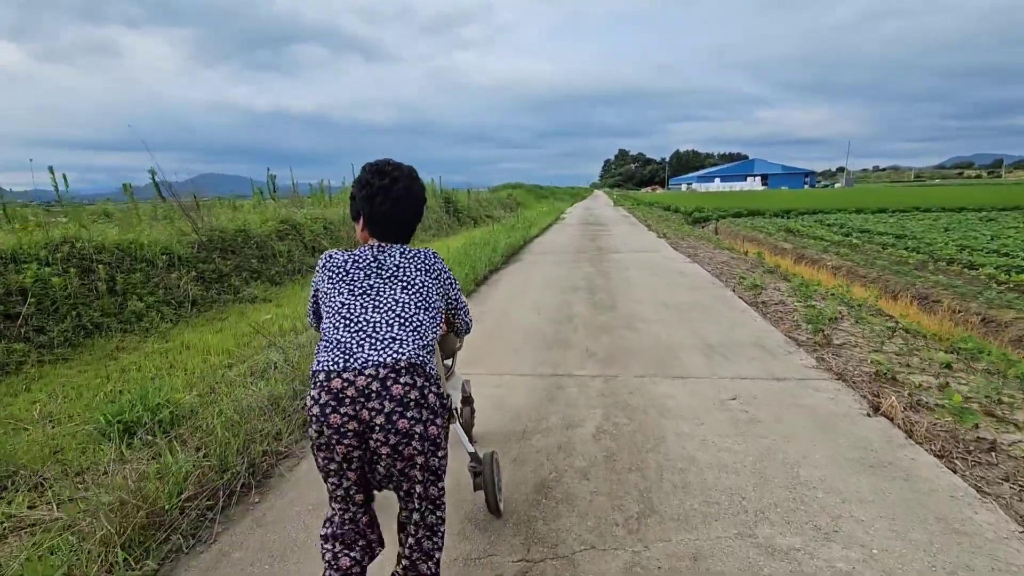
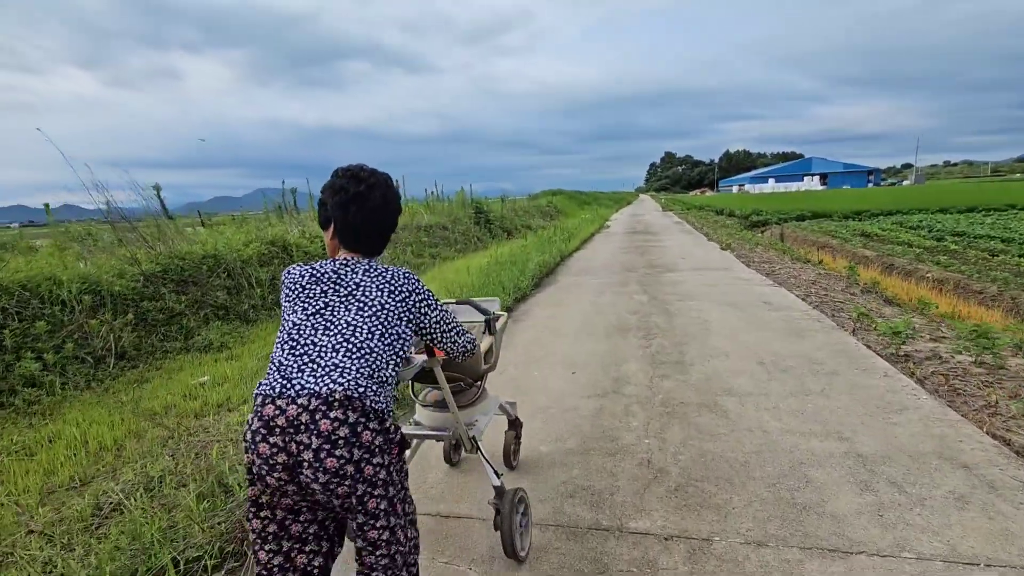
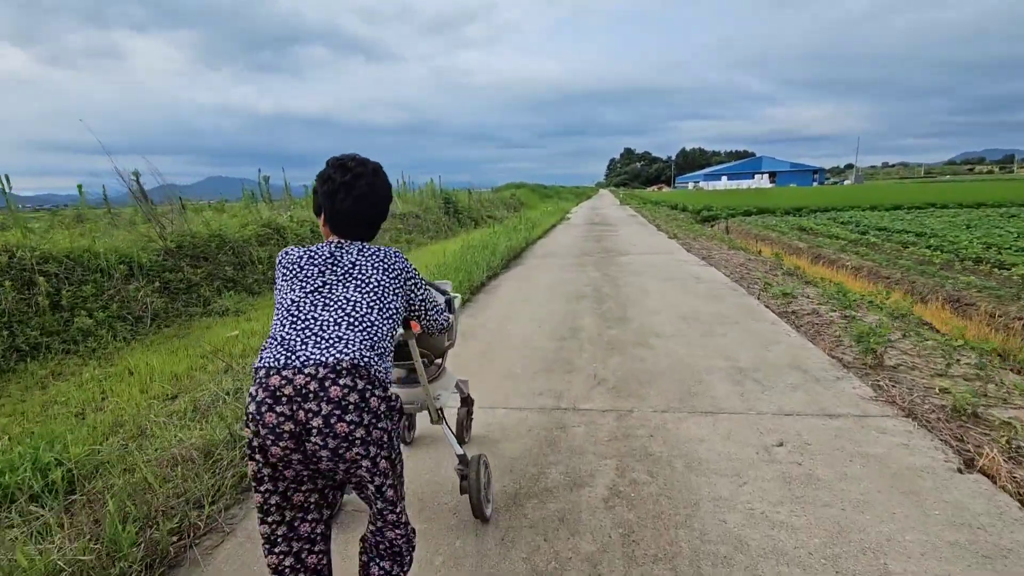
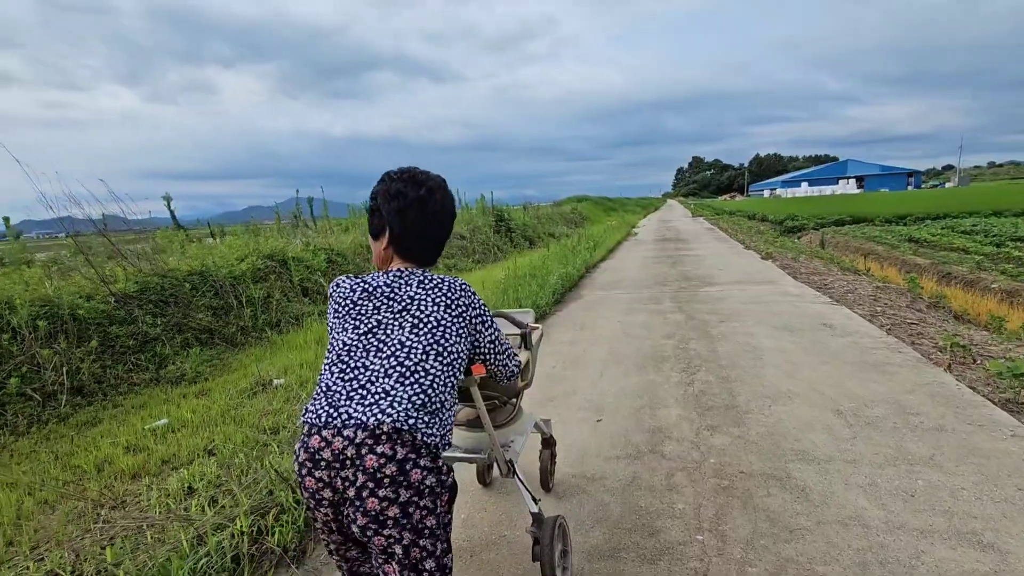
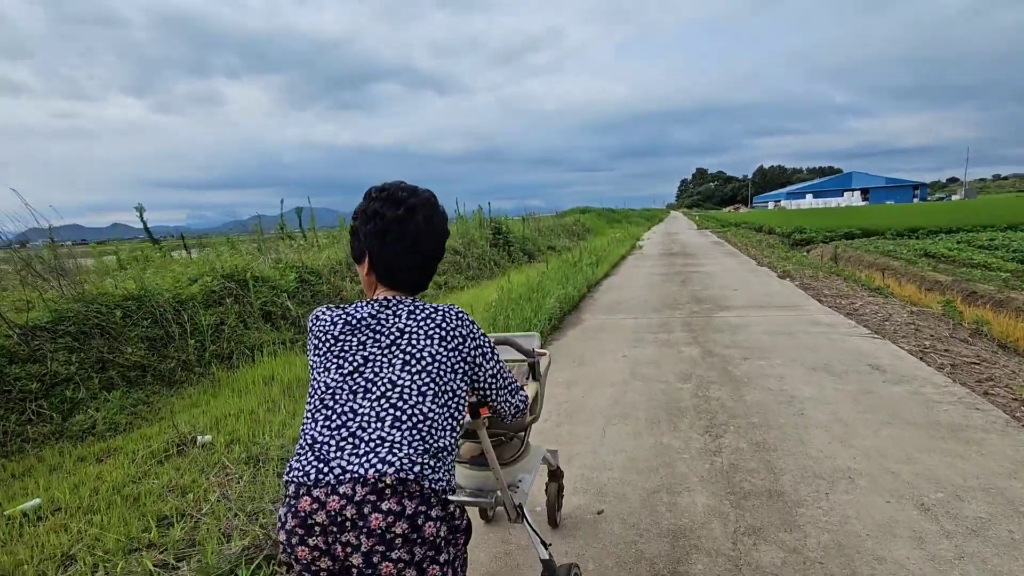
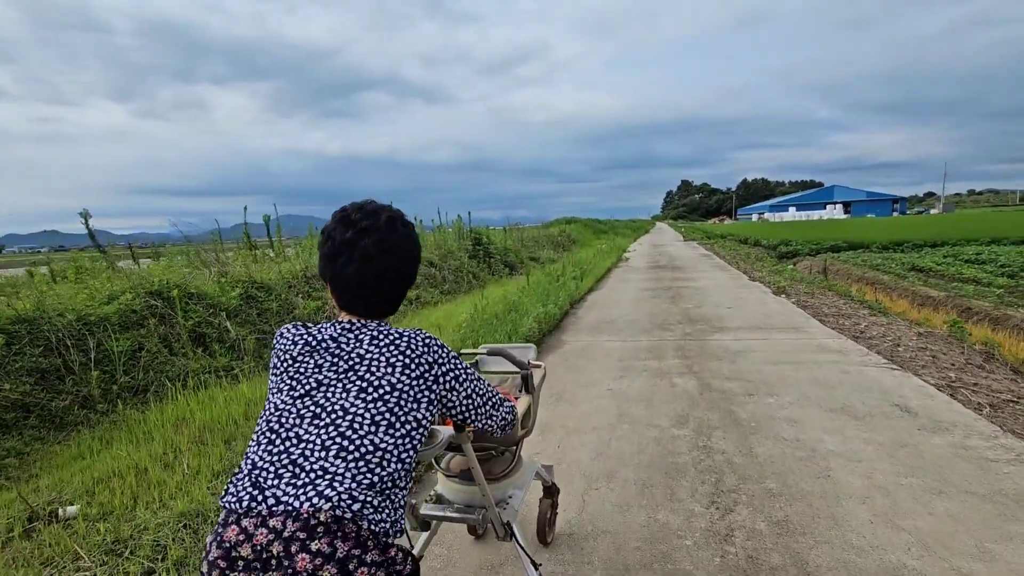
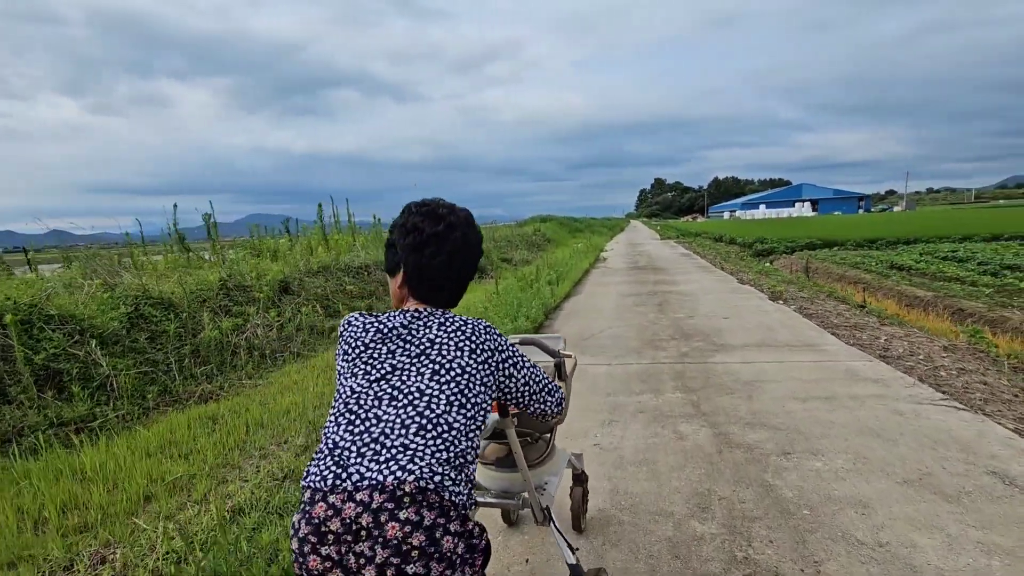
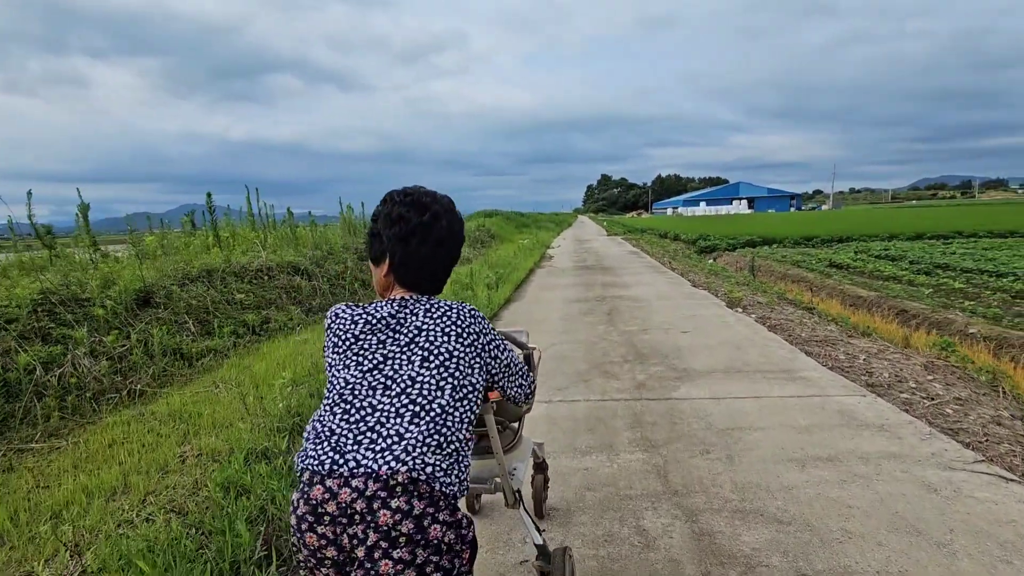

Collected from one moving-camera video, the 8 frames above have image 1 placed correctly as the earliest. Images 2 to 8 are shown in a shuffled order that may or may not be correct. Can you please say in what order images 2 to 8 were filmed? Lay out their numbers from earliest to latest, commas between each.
3, 2, 4, 5, 6, 7, 8
